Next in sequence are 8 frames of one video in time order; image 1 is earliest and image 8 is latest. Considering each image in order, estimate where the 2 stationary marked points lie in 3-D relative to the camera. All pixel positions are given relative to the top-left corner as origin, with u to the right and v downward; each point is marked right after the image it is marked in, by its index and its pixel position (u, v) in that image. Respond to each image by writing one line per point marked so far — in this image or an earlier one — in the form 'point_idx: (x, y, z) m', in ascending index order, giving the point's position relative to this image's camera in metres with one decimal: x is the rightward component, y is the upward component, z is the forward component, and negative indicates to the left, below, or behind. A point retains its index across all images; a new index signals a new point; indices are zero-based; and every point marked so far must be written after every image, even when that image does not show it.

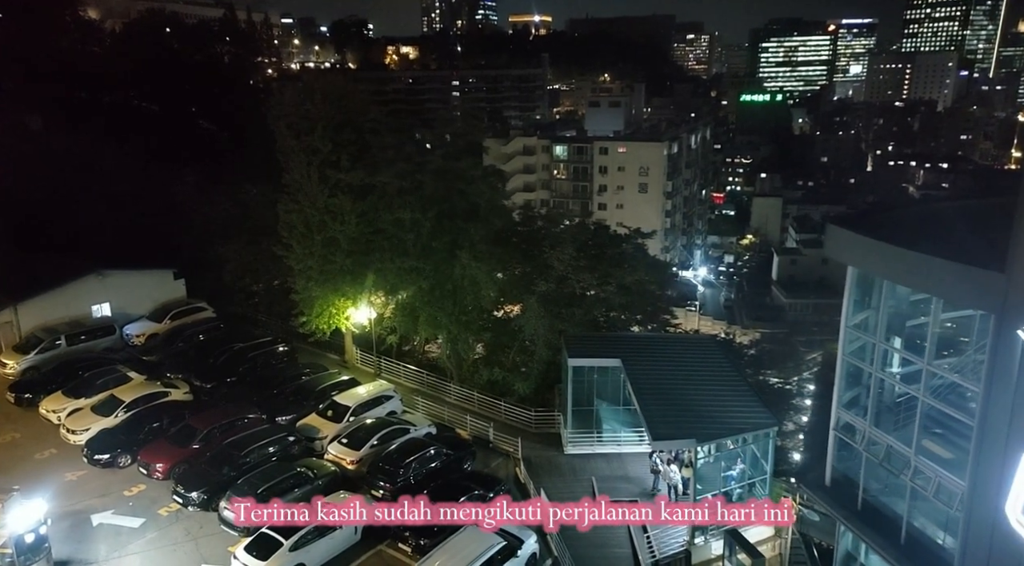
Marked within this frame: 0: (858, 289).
0: (+4.1, -0.1, +9.2) m
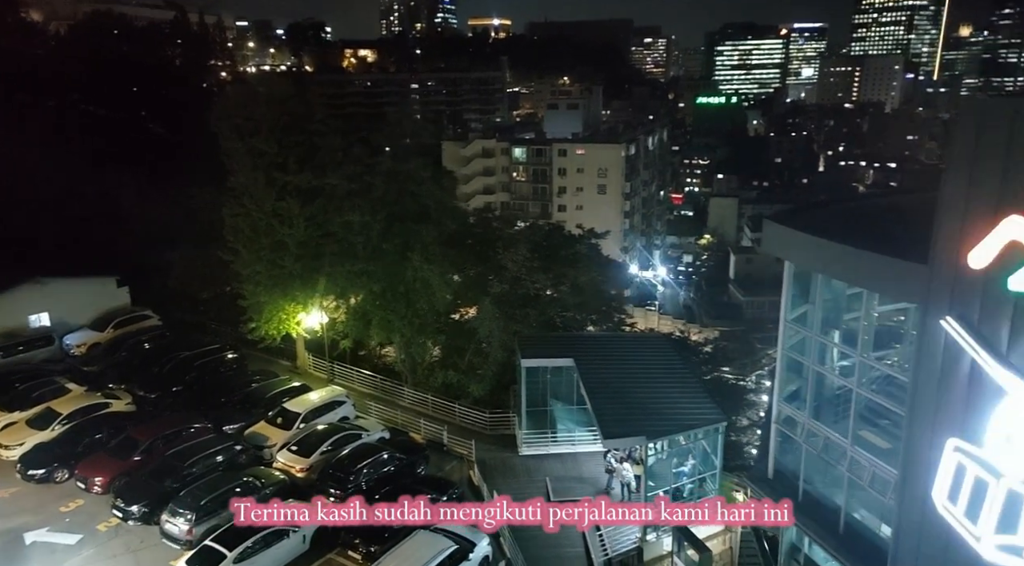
0: (+3.4, 0.0, +9.2) m
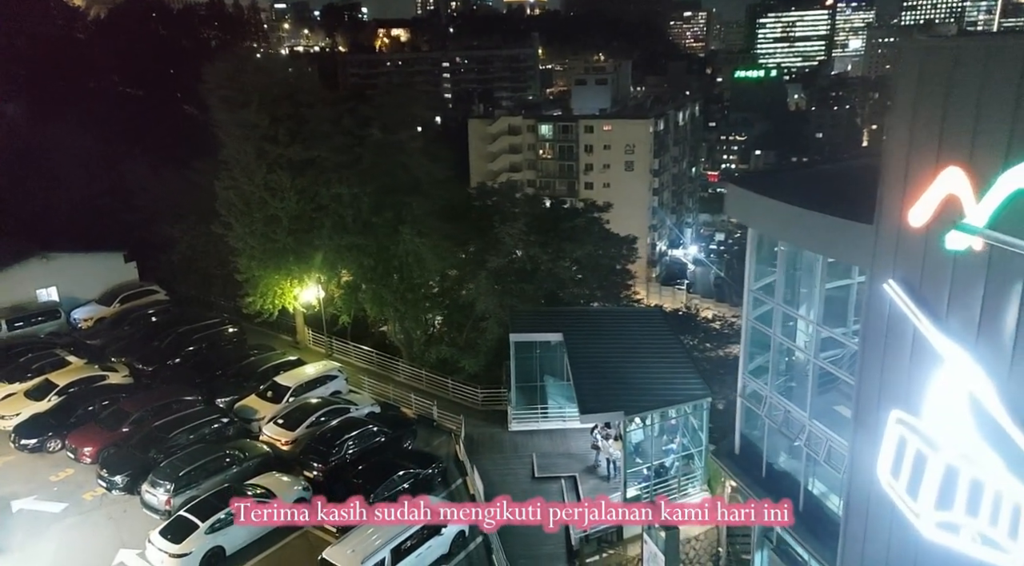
0: (+2.9, +0.3, +8.8) m
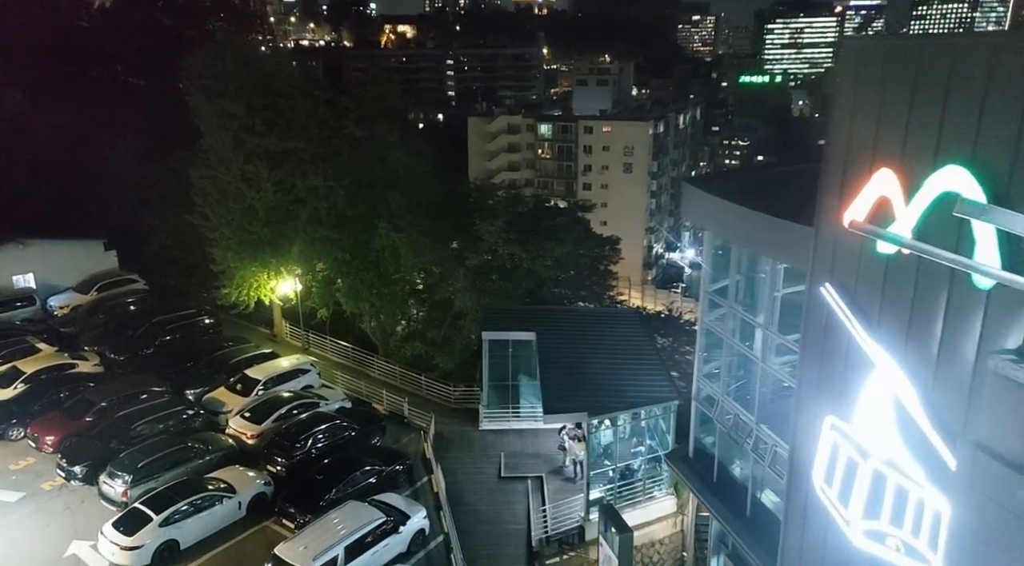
0: (+2.3, +0.3, +8.7) m
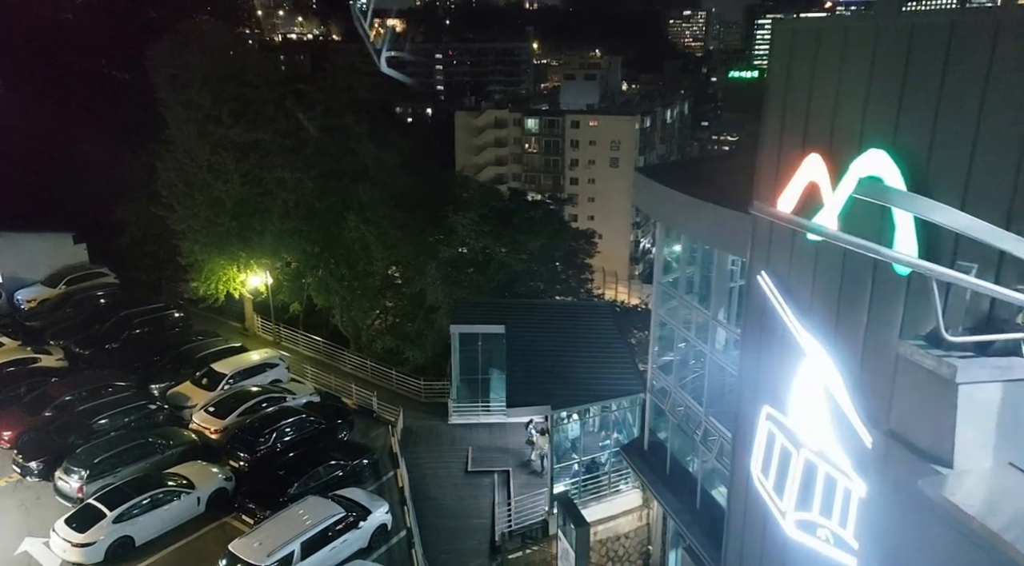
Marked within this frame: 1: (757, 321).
0: (+1.7, +0.4, +8.5) m
1: (+1.9, -0.3, +5.9) m
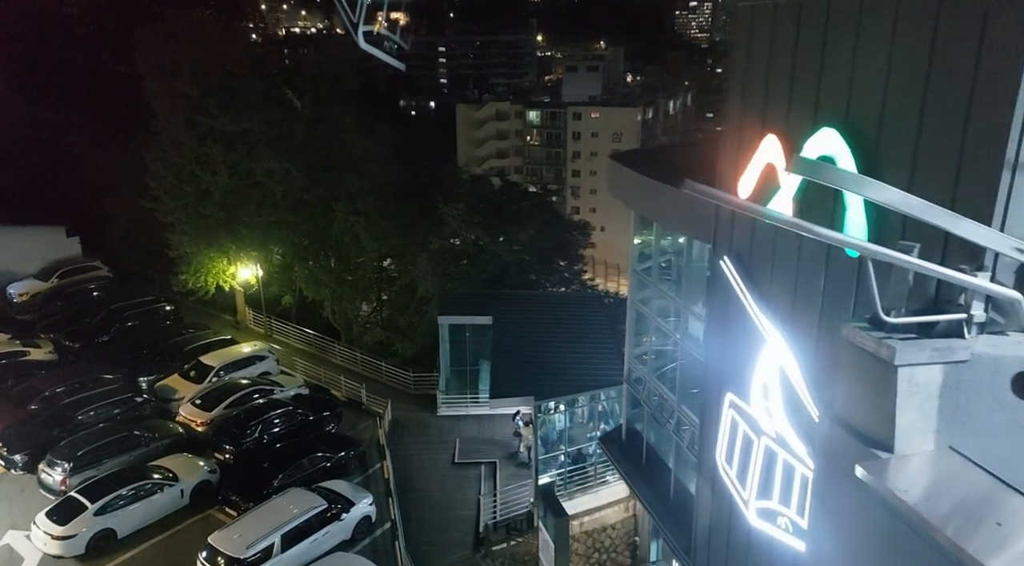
0: (+1.4, +0.6, +8.4) m
1: (+1.6, -0.2, +5.8) m
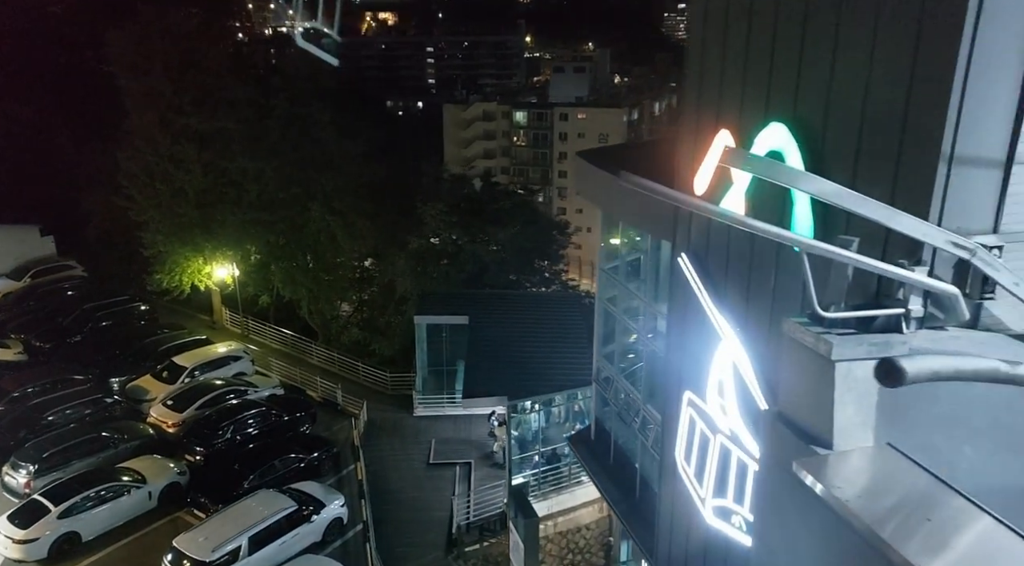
0: (+1.1, +0.6, +8.3) m
1: (+1.3, -0.2, +5.7) m
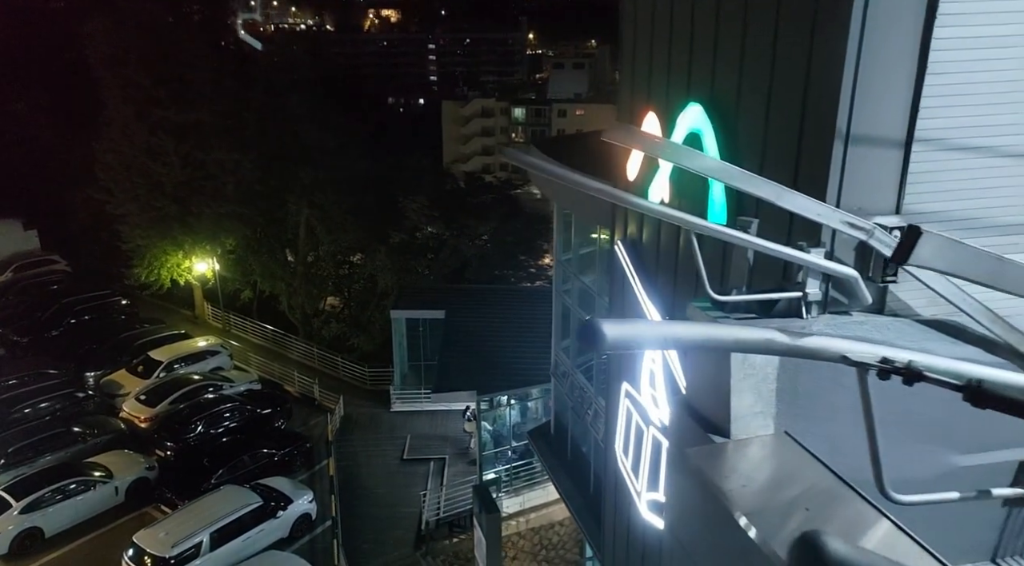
0: (+0.6, +0.7, +8.1) m
1: (+0.8, -0.1, +5.5) m
